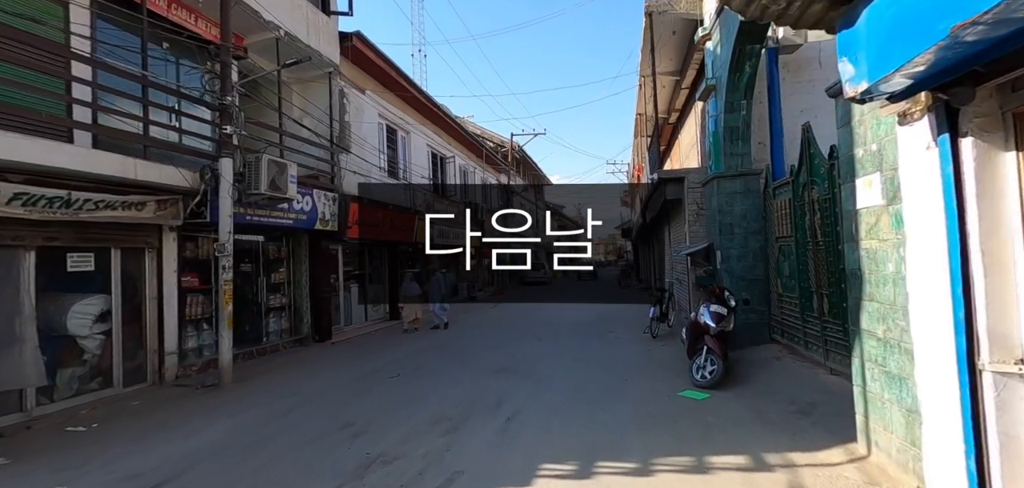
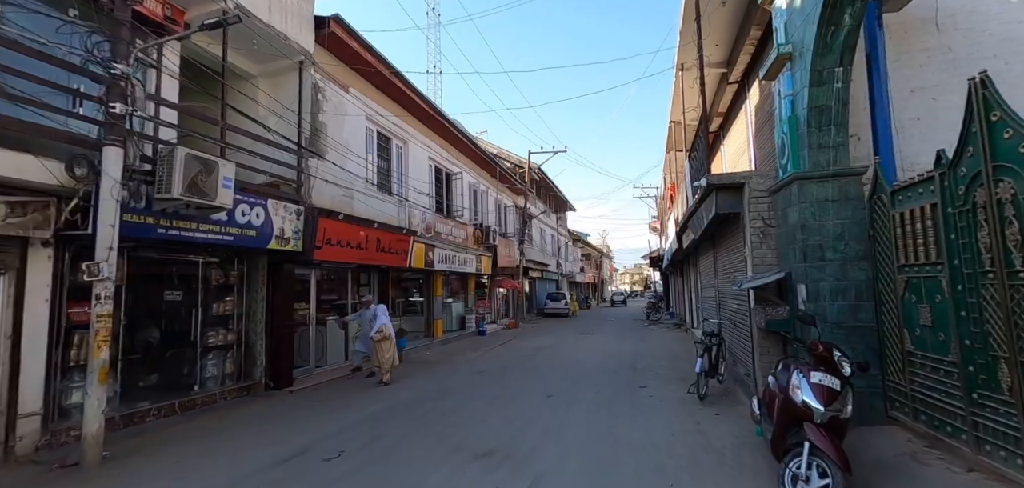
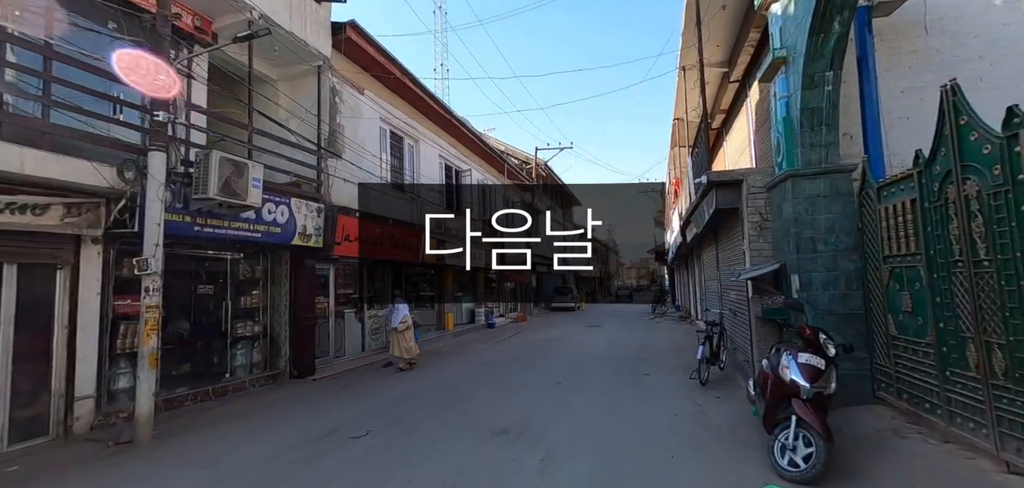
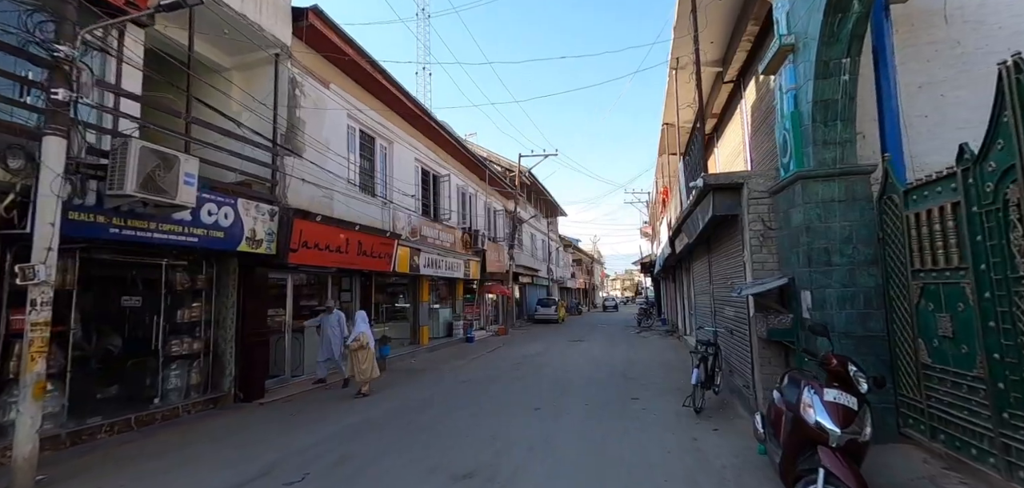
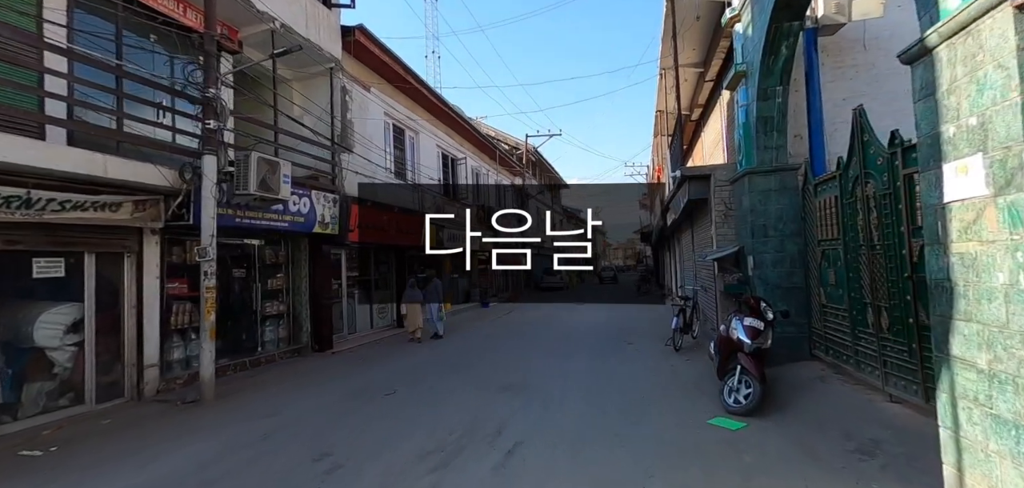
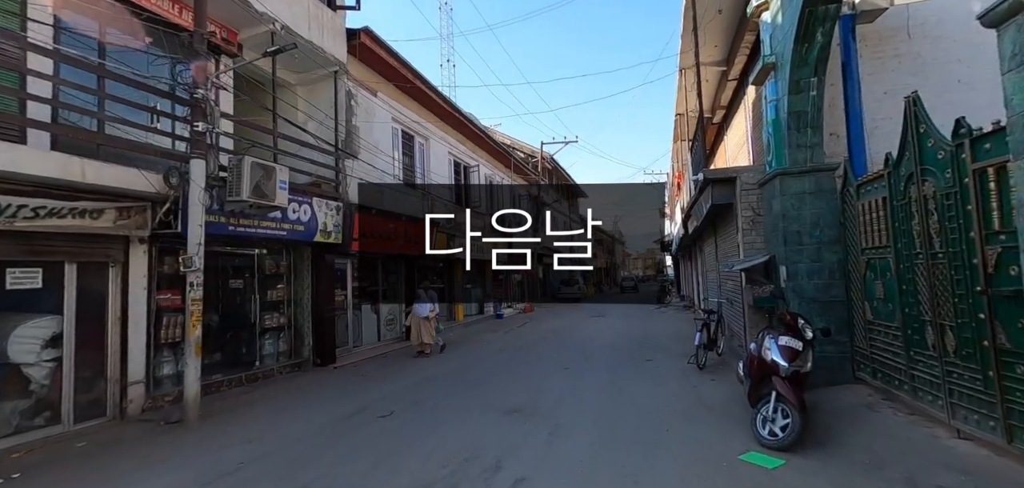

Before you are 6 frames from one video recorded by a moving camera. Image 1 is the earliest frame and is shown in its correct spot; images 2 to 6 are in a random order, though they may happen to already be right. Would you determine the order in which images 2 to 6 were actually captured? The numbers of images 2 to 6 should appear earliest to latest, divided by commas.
5, 6, 3, 2, 4
